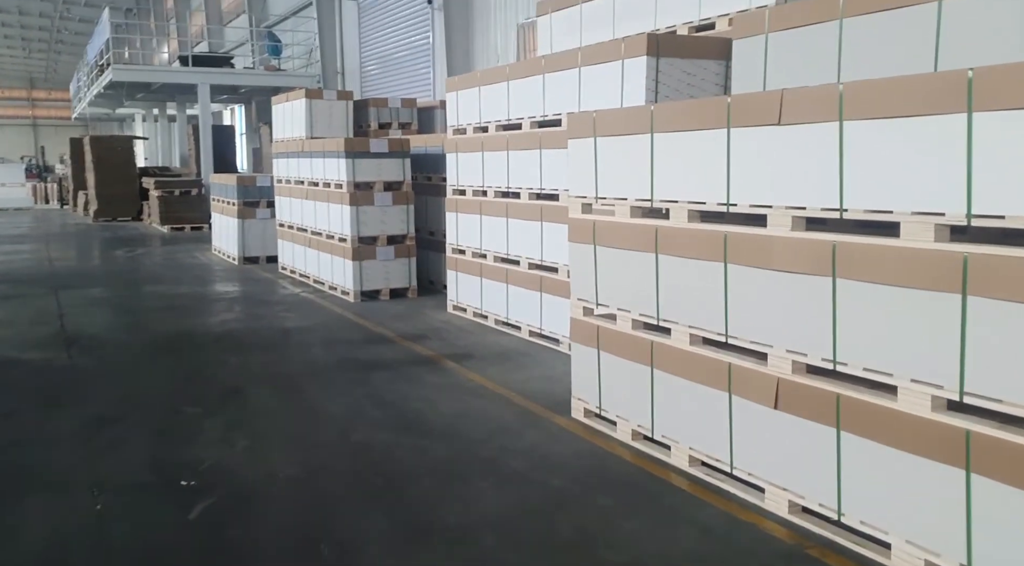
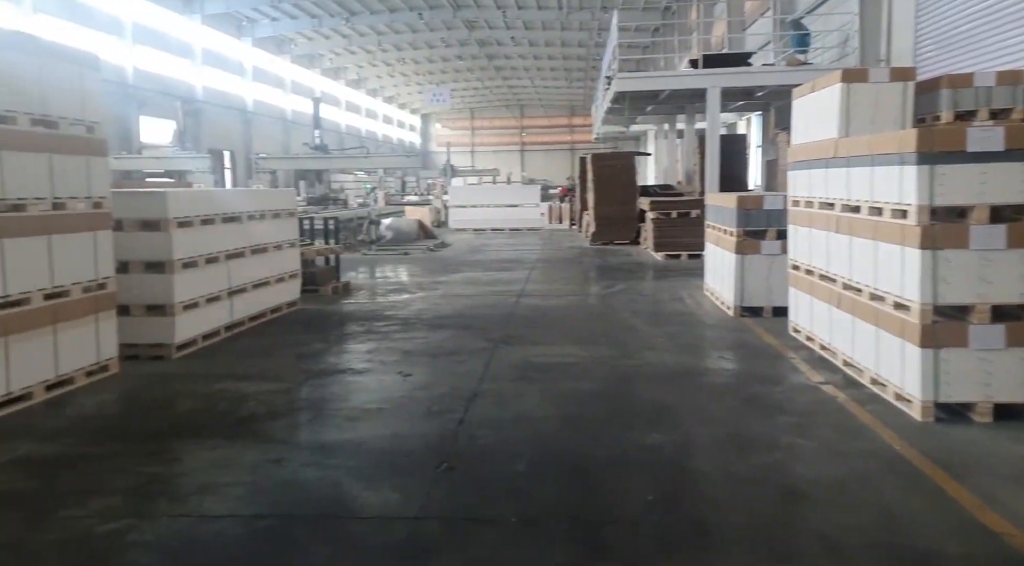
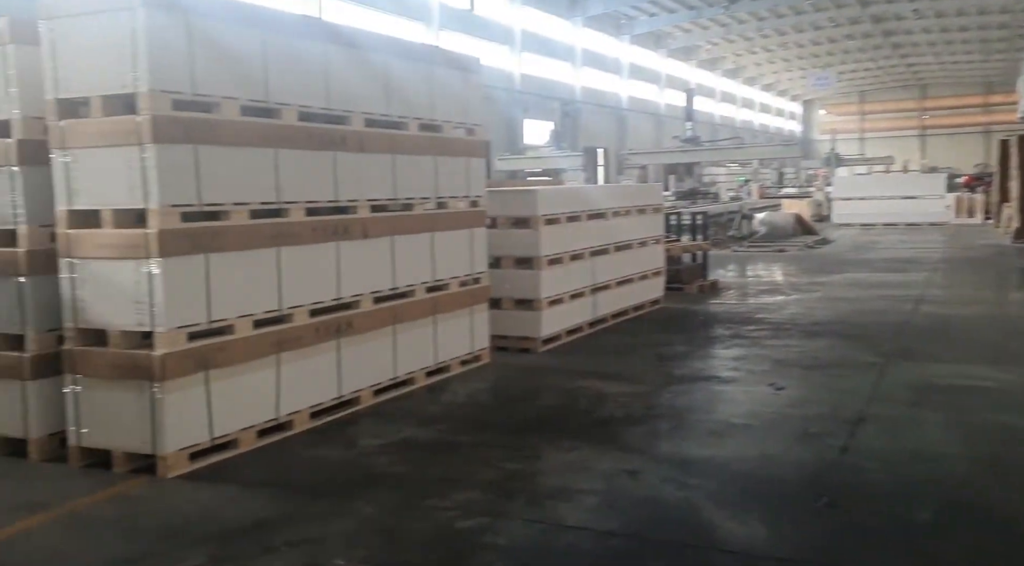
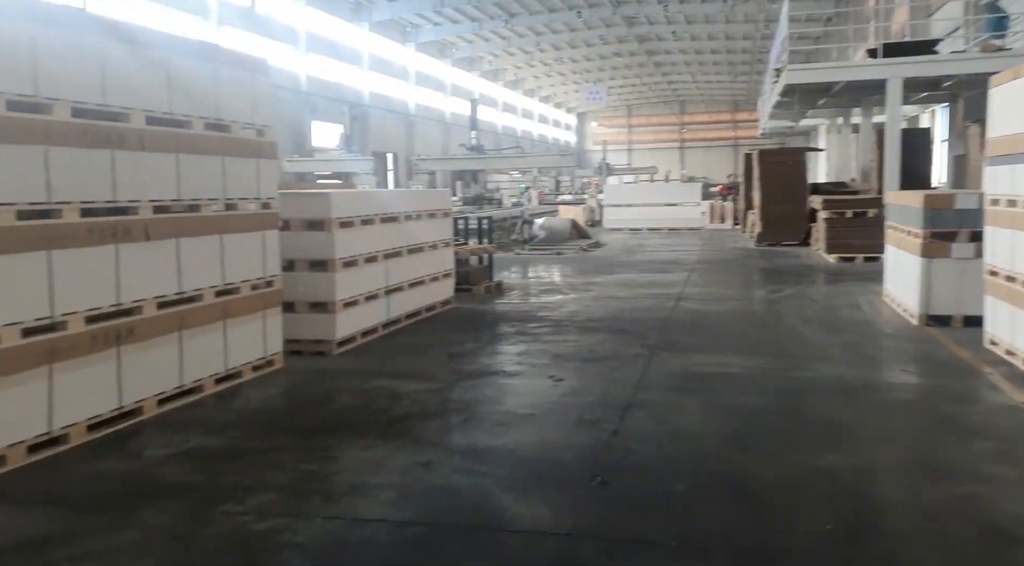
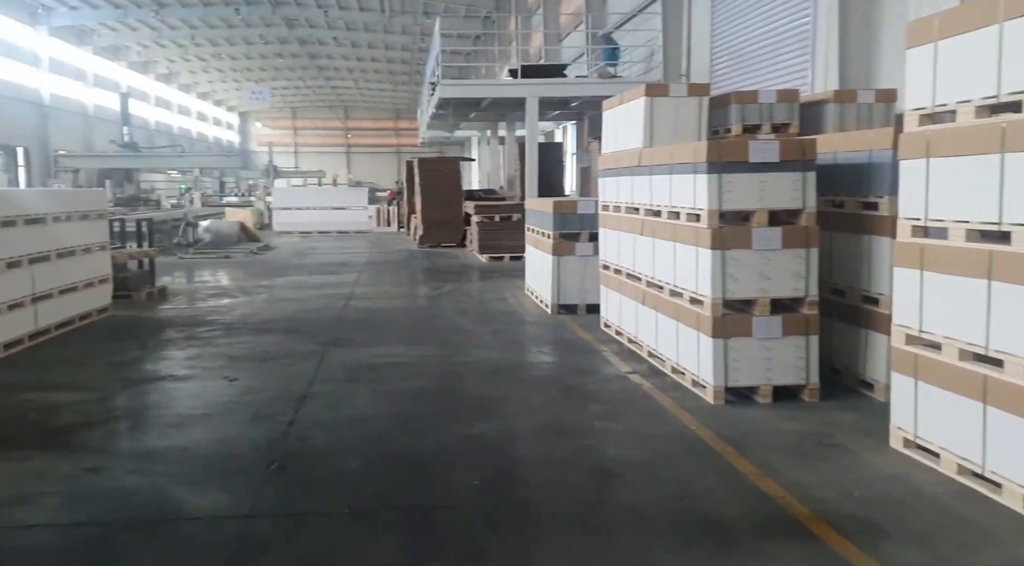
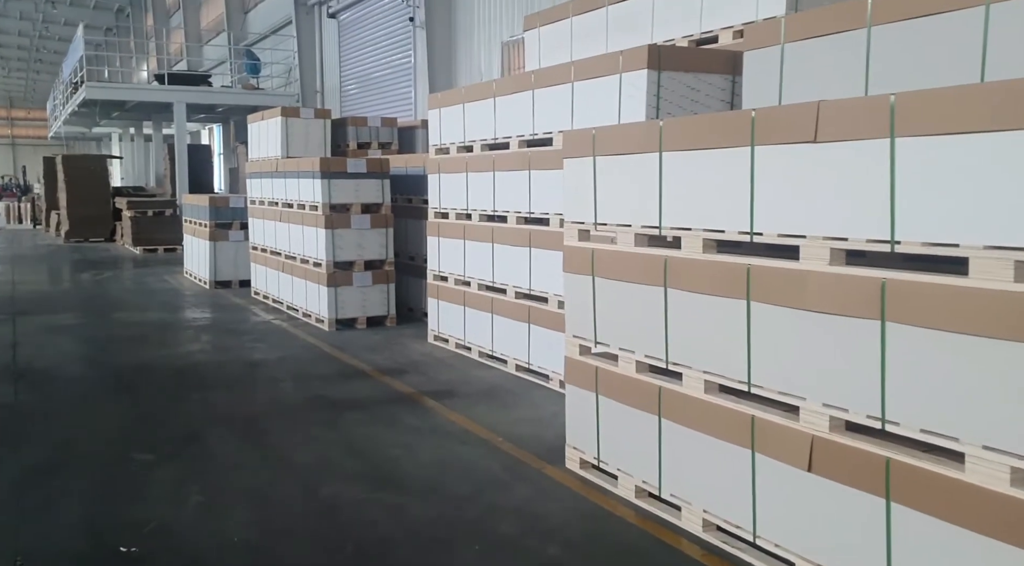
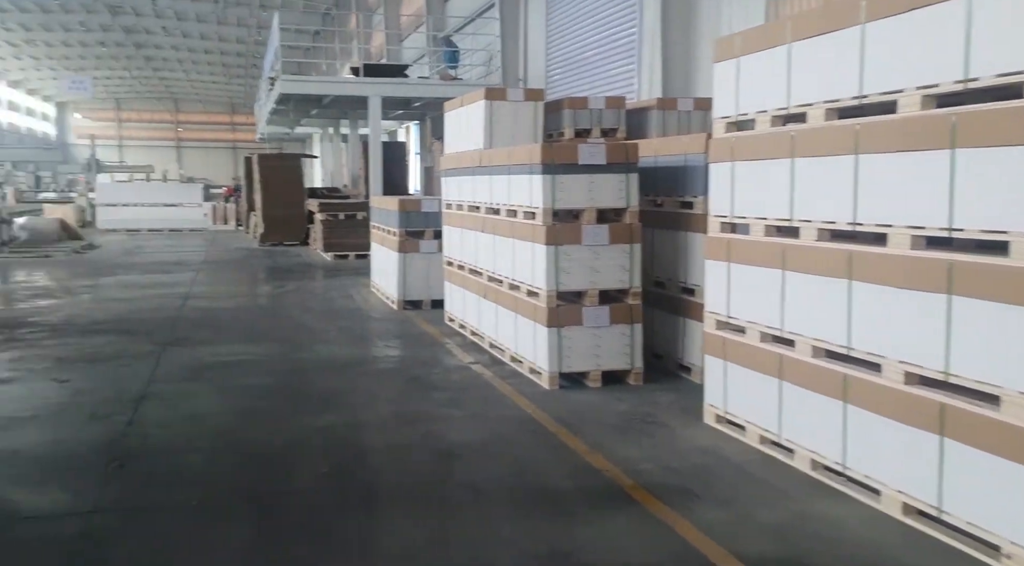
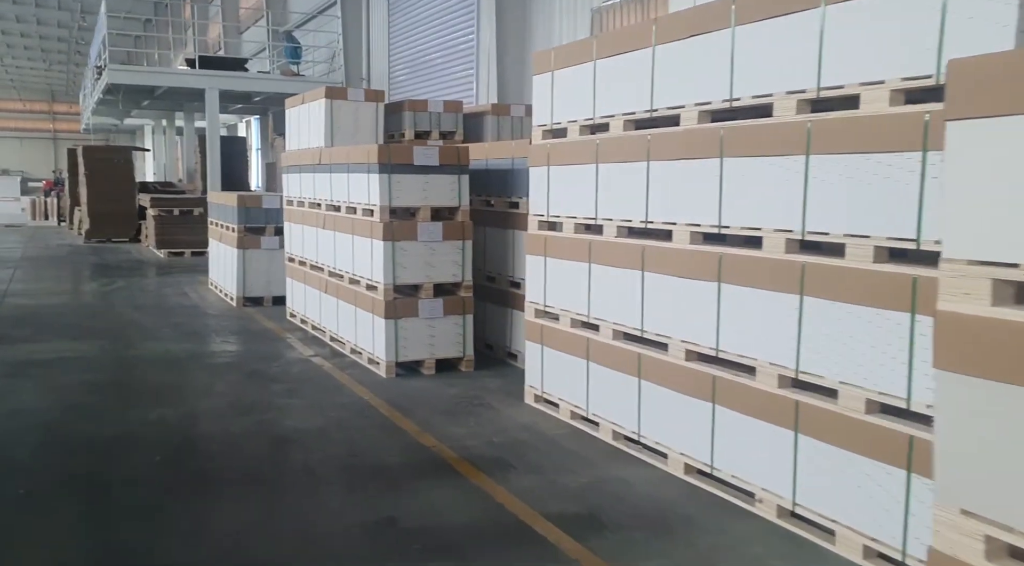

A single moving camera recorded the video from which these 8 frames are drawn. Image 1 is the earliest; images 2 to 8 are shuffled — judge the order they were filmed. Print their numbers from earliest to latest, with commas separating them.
6, 8, 7, 5, 2, 4, 3
